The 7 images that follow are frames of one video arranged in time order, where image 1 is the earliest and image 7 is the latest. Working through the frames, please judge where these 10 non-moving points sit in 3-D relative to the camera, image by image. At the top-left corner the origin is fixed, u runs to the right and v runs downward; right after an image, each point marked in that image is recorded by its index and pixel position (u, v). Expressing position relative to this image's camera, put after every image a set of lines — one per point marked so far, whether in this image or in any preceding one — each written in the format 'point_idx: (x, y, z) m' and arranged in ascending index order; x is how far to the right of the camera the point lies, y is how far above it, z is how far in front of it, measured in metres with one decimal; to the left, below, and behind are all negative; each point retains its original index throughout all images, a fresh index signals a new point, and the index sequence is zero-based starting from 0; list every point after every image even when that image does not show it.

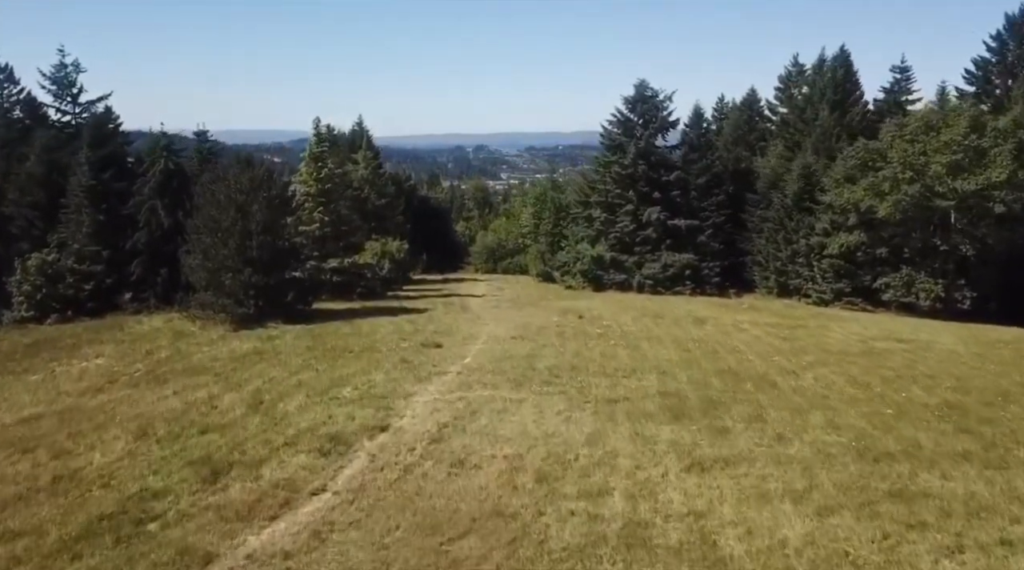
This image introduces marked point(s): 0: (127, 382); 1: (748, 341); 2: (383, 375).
0: (-7.4, -1.9, +15.6) m
1: (+5.6, -1.3, +19.0) m
2: (-2.3, -1.6, +14.3) m
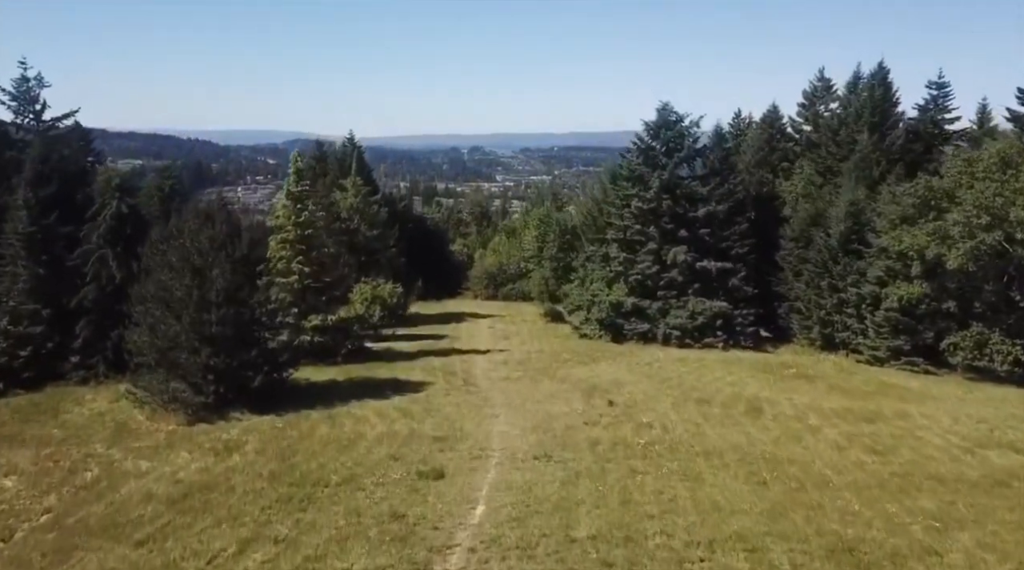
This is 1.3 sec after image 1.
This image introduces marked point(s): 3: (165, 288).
0: (-7.0, -3.7, +11.5) m
1: (+6.0, -3.2, +15.0) m
2: (-1.9, -3.5, +10.3) m
3: (-8.0, -0.1, +18.7) m
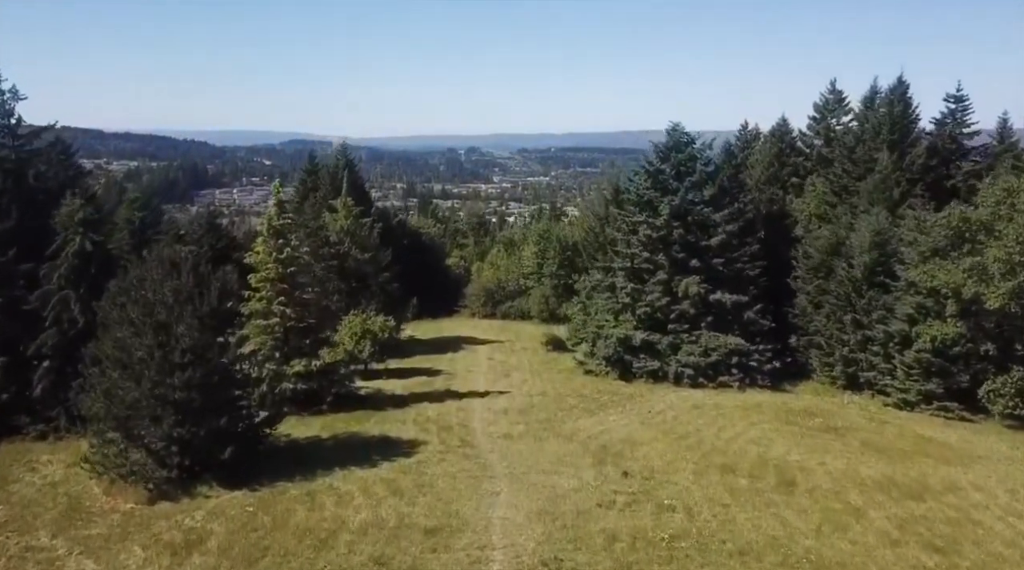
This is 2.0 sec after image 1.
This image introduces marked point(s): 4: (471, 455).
0: (-6.9, -4.9, +9.4) m
1: (+6.0, -4.4, +12.9) m
2: (-1.8, -4.7, +8.2) m
3: (-8.0, -1.3, +16.6) m
4: (-1.0, -3.9, +18.7) m
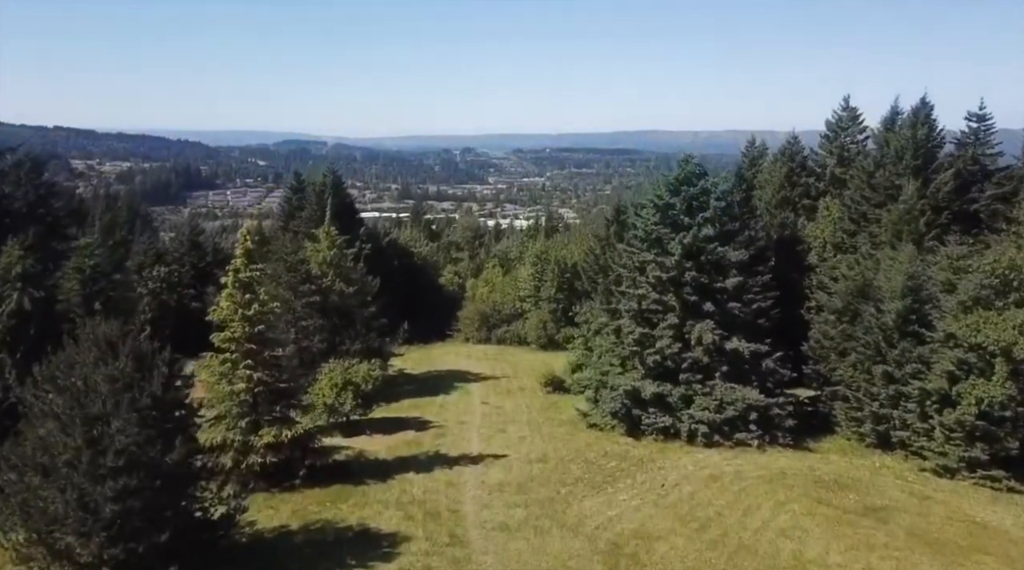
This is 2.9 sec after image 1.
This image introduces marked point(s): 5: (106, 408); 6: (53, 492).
0: (-6.9, -6.4, +6.8) m
1: (+6.0, -5.9, +10.4) m
2: (-1.8, -6.2, +5.6) m
3: (-8.0, -2.8, +13.9) m
4: (-1.0, -5.5, +16.1) m
5: (-7.1, -2.1, +14.1) m
6: (-7.7, -3.5, +13.6) m
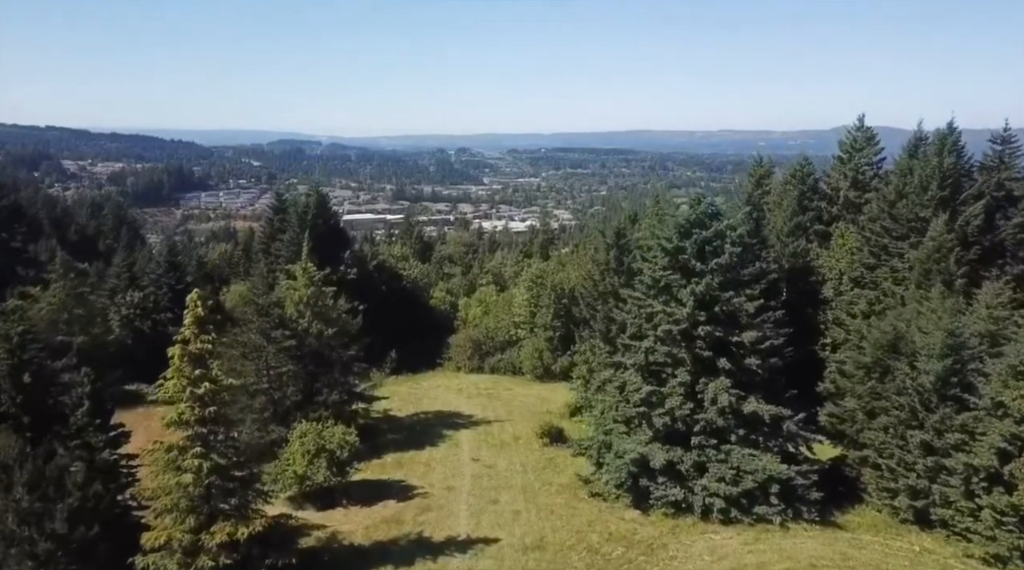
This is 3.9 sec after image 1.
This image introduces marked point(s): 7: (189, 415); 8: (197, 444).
0: (-7.0, -8.0, +4.0) m
1: (+5.9, -7.5, +7.7) m
2: (-1.9, -7.8, +2.8) m
3: (-8.1, -4.4, +11.1) m
4: (-1.2, -7.1, +13.4) m
5: (-7.2, -3.7, +11.3) m
6: (-7.8, -5.1, +10.8) m
7: (-7.1, -2.7, +17.7) m
8: (-6.8, -3.4, +17.6) m
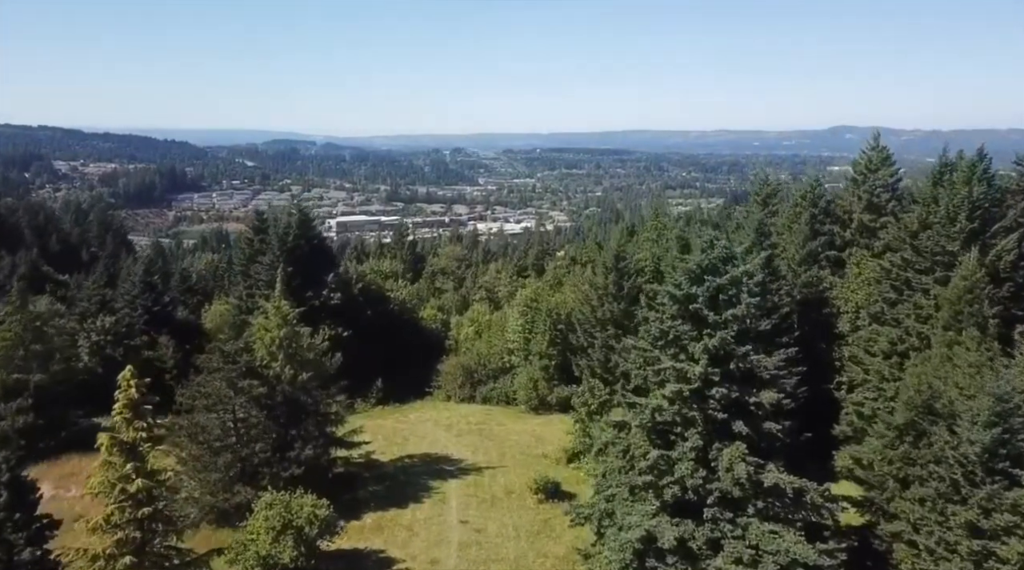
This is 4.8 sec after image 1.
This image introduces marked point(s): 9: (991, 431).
0: (-7.2, -9.5, +1.3) m
1: (+5.7, -9.0, +5.1) m
2: (-2.0, -9.2, +0.2) m
3: (-8.3, -5.8, +8.4) m
4: (-1.3, -8.5, +10.7) m
5: (-7.4, -5.2, +8.6) m
6: (-8.0, -6.5, +8.1) m
7: (-7.3, -4.1, +15.0) m
8: (-7.0, -4.8, +15.0) m
9: (+11.7, -3.5, +19.7) m
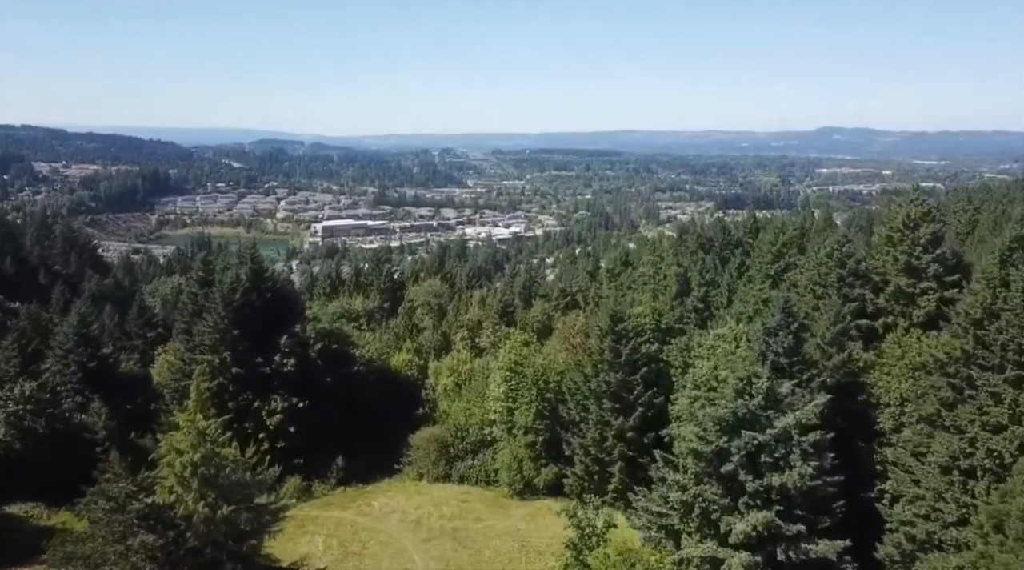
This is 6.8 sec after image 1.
0: (-7.5, -12.6, -4.6) m
1: (+5.3, -12.1, -0.7) m
2: (-2.3, -12.3, -5.7) m
3: (-8.8, -8.9, +2.5) m
4: (-1.8, -11.6, +4.9) m
5: (-7.8, -8.3, +2.7) m
6: (-8.4, -9.6, +2.2) m
7: (-7.8, -7.2, +9.1) m
8: (-7.6, -7.9, +9.1) m
9: (+11.1, -6.6, +14.0) m
